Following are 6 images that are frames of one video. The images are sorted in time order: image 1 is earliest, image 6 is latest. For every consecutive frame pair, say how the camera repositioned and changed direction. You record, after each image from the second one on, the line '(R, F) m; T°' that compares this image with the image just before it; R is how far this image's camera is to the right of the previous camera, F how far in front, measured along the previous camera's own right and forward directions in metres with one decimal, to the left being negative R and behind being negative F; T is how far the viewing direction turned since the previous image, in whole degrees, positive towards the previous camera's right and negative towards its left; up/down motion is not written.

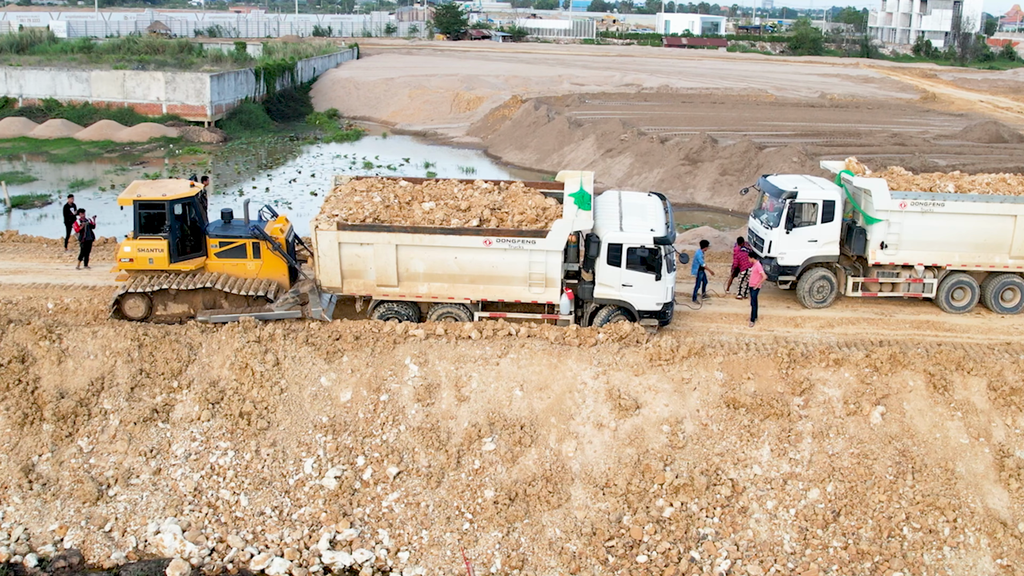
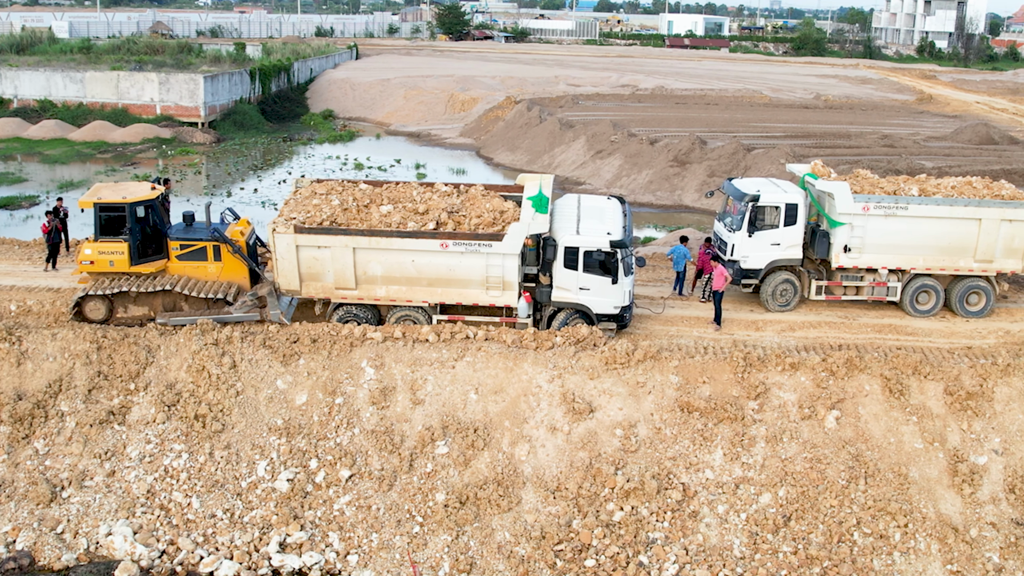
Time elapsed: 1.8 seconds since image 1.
(+0.5, 0.0) m; 0°
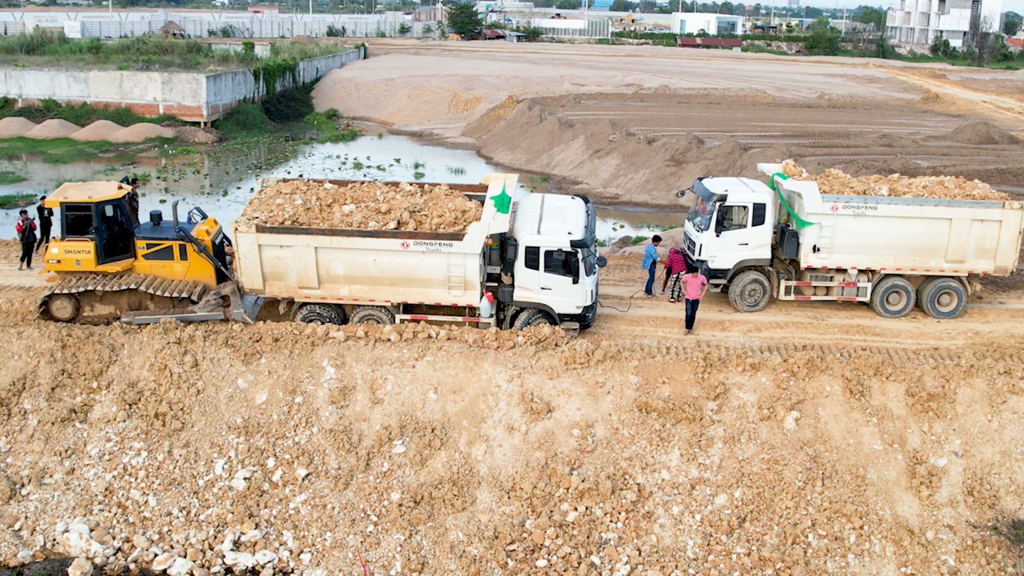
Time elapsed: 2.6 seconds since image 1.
(+0.5, 0.0) m; -1°
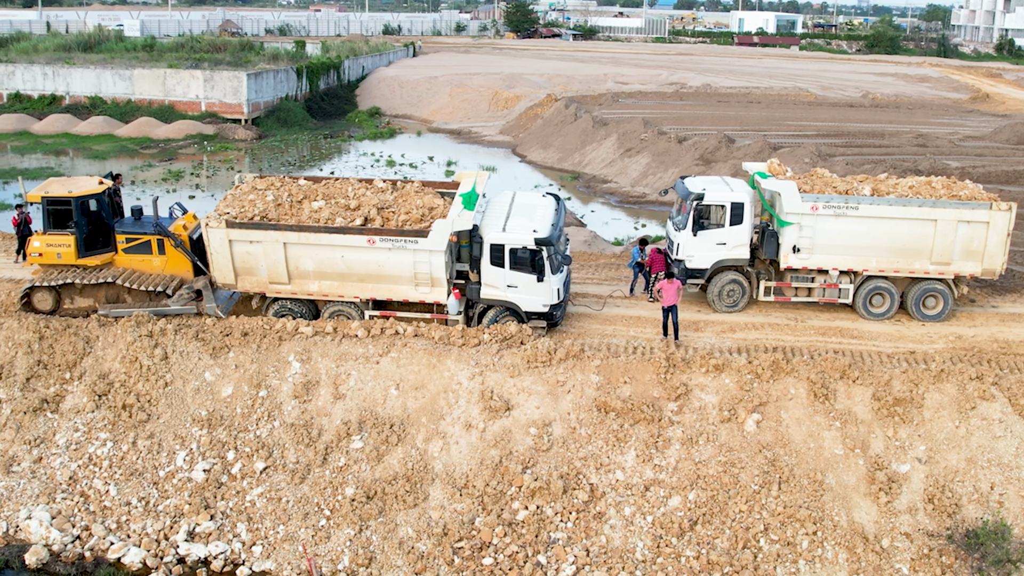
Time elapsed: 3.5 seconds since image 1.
(+0.9, 0.0) m; -3°
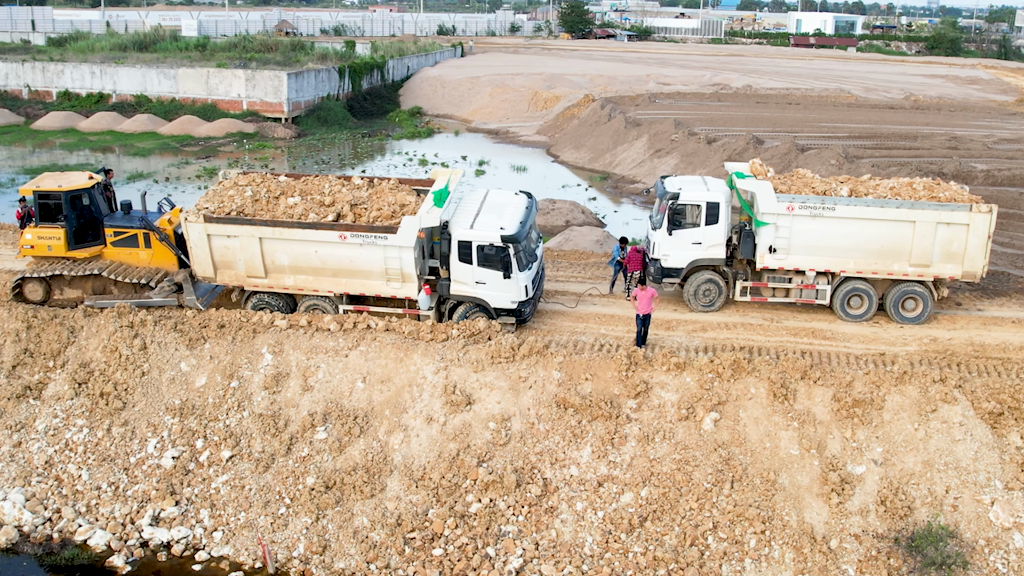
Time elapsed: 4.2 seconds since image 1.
(+0.9, -0.1) m; -3°
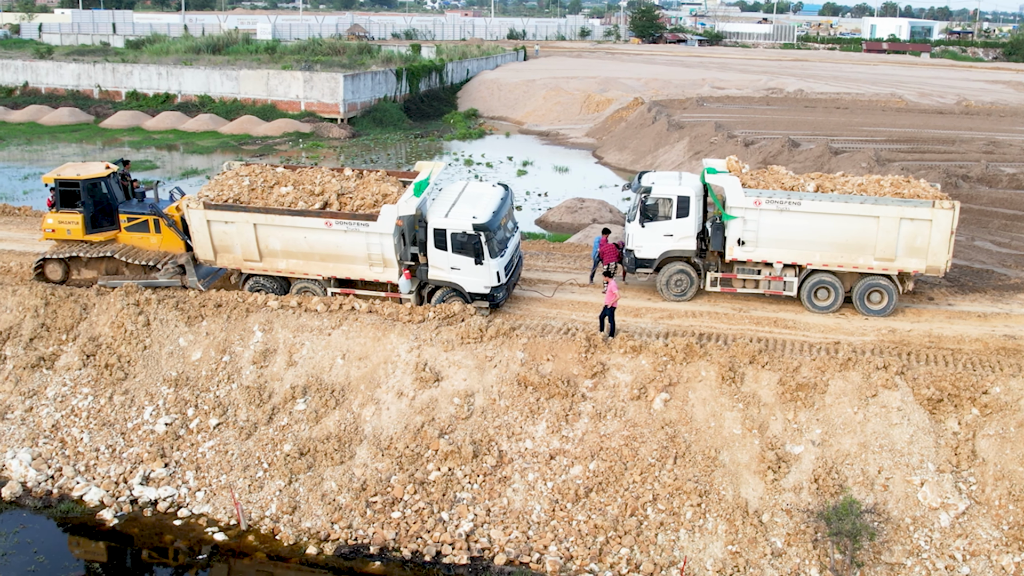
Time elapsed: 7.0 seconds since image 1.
(+1.0, -0.6) m; -4°
